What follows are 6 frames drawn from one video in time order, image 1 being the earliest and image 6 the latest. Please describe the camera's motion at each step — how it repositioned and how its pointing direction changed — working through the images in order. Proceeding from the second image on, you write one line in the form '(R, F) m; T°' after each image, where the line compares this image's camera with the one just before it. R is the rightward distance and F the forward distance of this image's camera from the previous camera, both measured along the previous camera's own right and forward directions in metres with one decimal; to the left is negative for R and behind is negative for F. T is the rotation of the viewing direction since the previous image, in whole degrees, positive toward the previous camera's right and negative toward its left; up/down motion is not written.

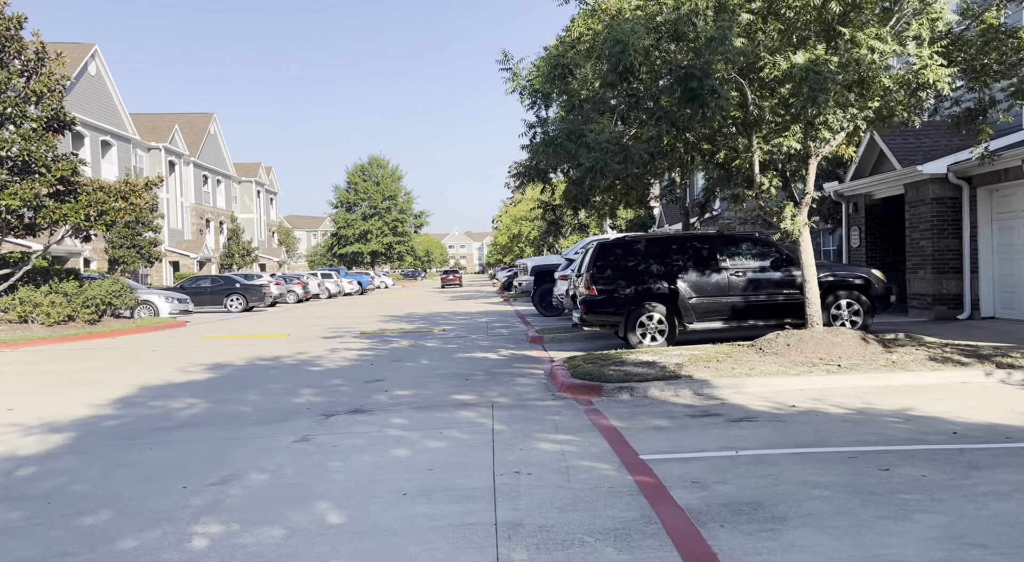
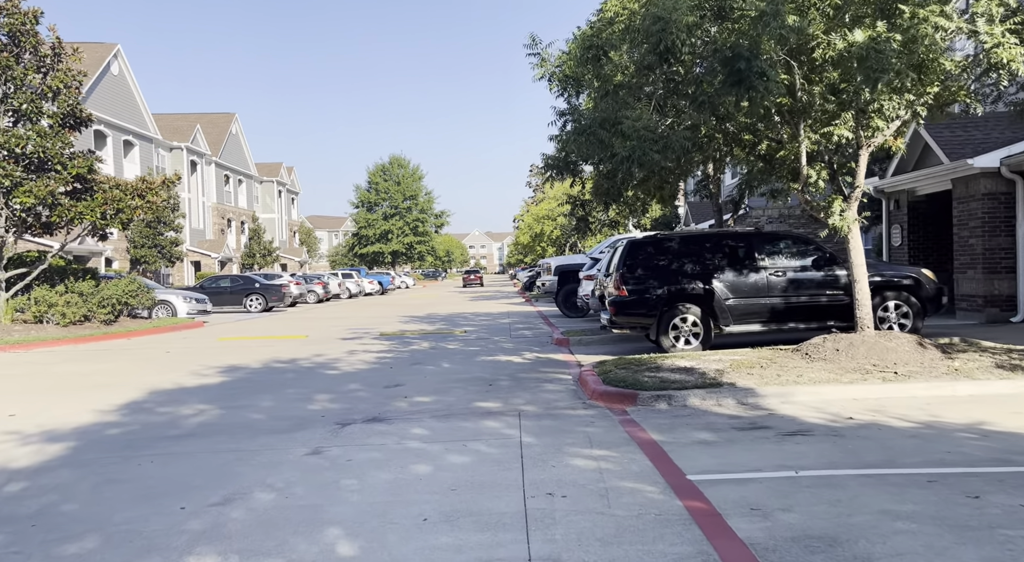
(-0.1, +0.6) m; -2°
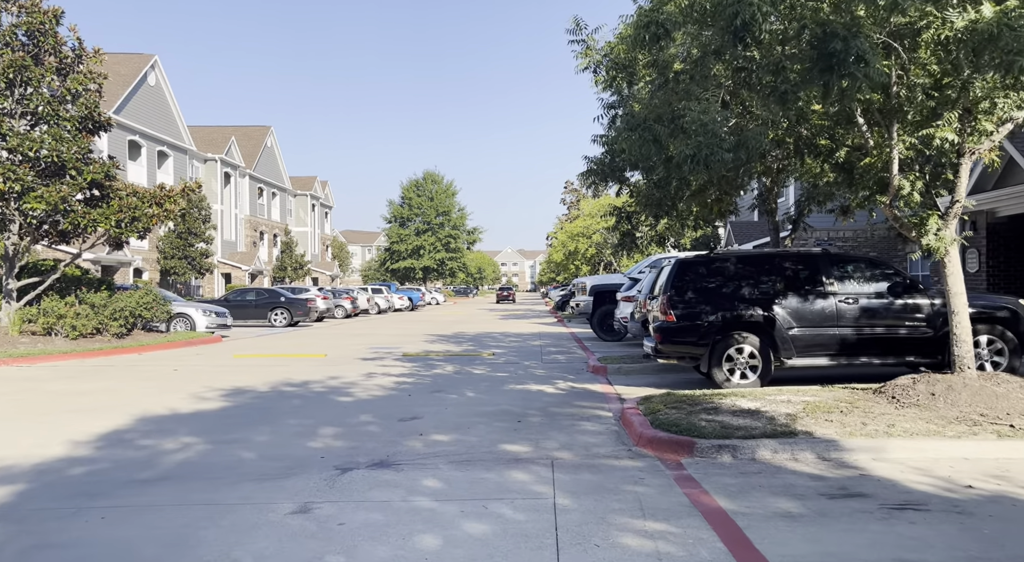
(0.0, +1.4) m; -2°
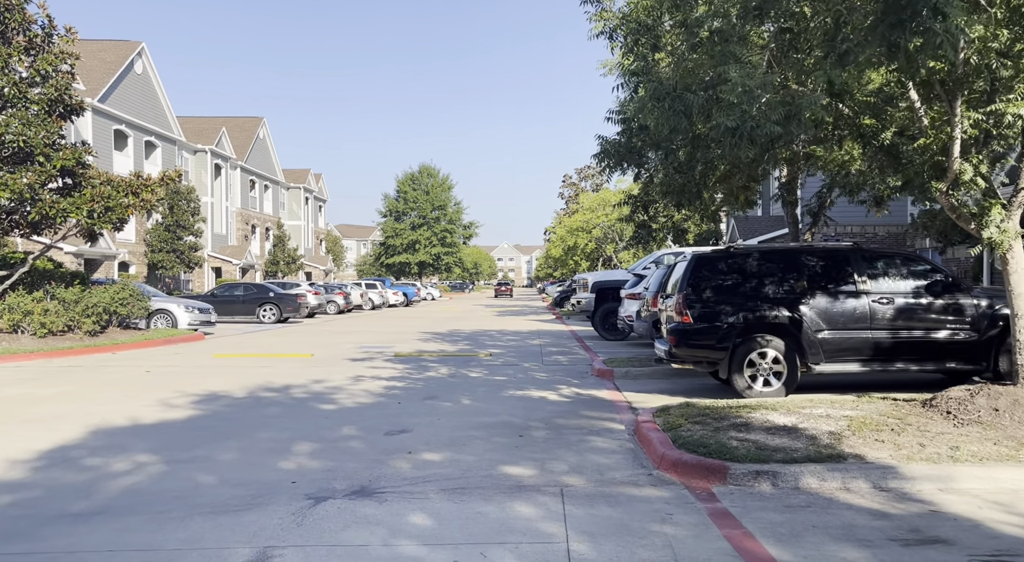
(-0.1, +1.1) m; 0°
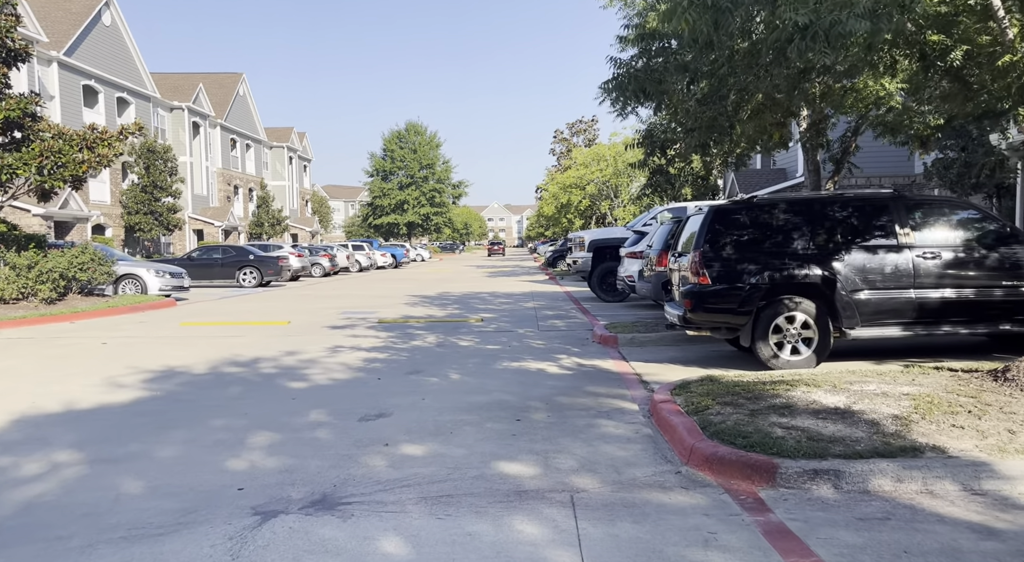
(0.0, +1.3) m; +1°
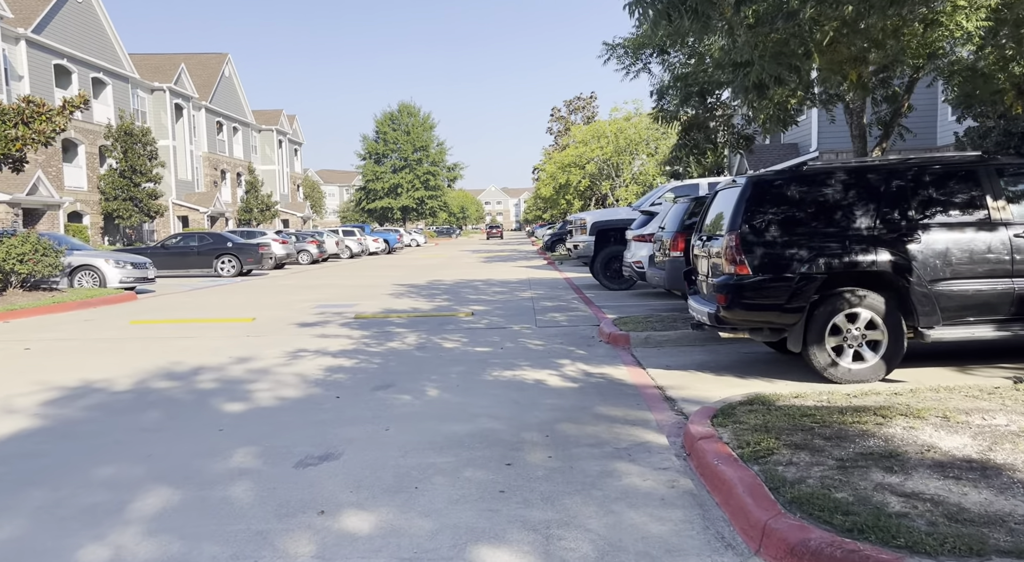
(+0.1, +1.9) m; 0°
